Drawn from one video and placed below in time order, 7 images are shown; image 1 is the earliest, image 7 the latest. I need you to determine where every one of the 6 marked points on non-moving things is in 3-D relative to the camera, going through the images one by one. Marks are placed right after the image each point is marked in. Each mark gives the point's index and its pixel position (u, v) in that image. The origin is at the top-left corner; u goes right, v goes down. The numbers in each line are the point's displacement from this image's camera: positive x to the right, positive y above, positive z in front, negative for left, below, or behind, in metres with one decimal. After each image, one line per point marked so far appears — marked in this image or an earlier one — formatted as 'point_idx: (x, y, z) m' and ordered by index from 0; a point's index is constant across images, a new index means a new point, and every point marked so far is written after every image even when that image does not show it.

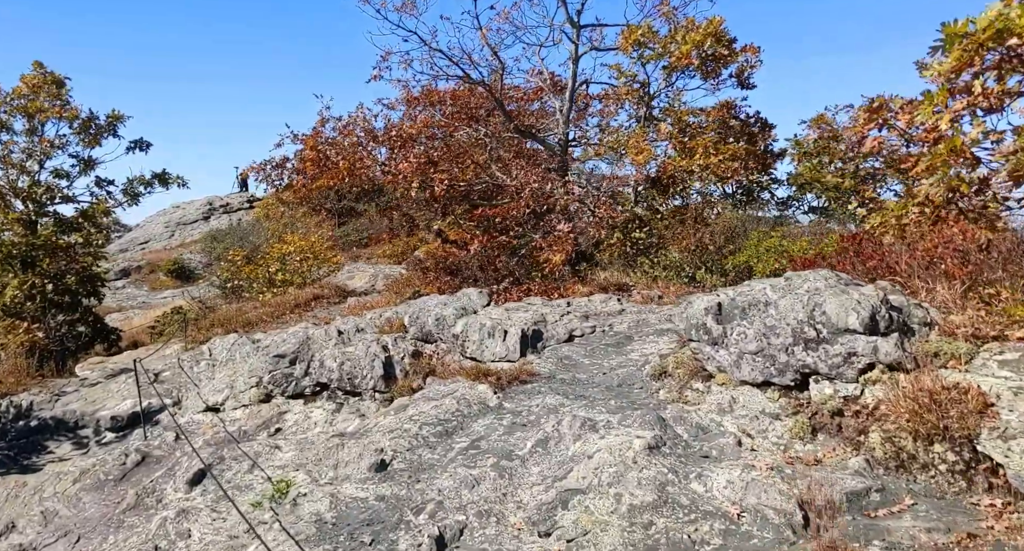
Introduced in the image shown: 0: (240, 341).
0: (-3.6, -0.9, +9.4) m
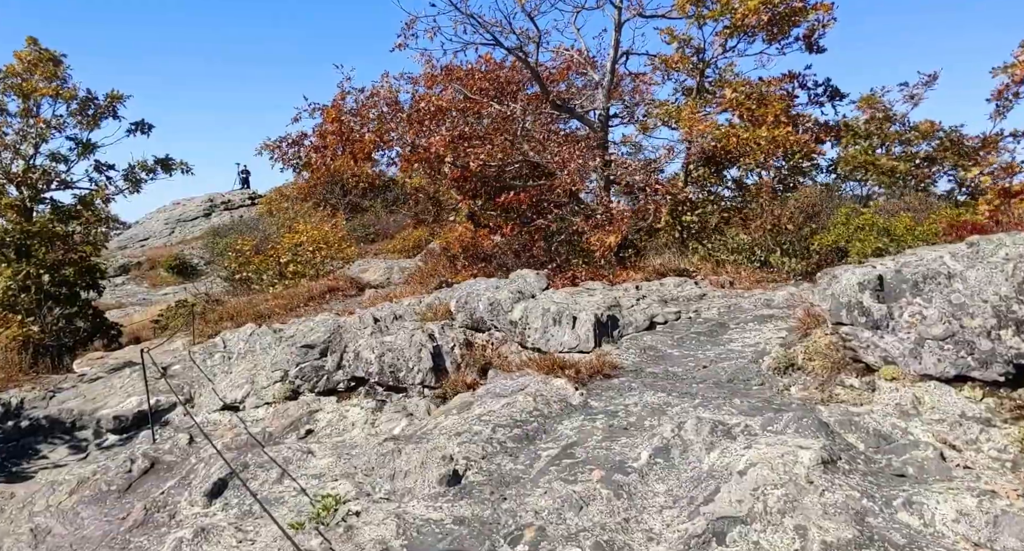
0: (-2.9, -0.7, +8.3) m
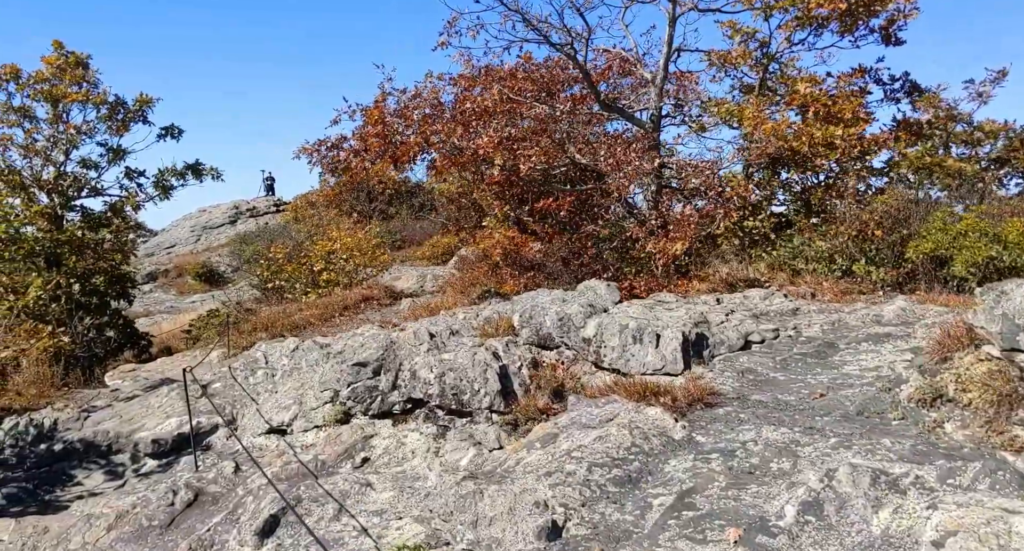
0: (-2.3, -0.8, +7.8) m
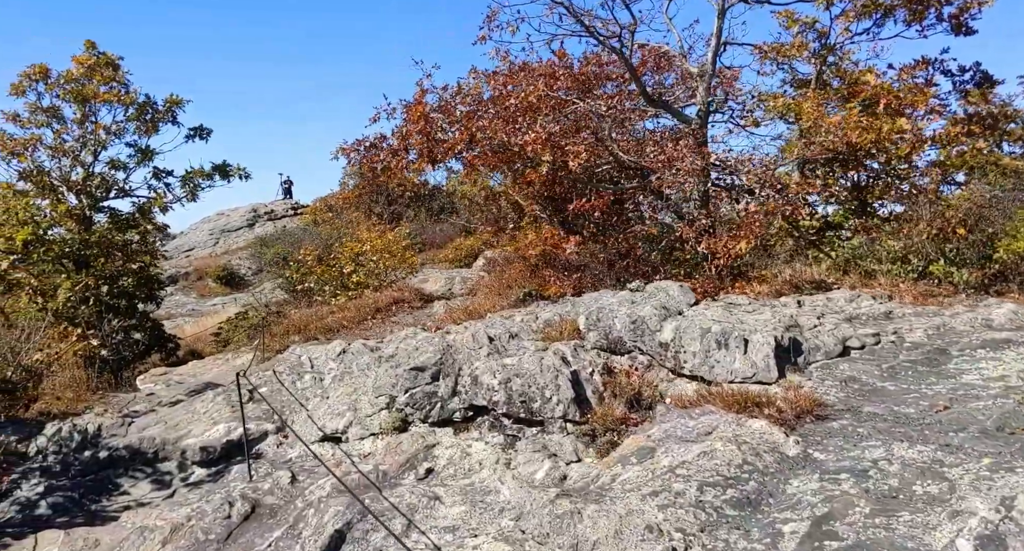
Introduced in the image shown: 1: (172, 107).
0: (-1.7, -0.8, +7.5) m
1: (-7.9, +3.9, +16.3) m
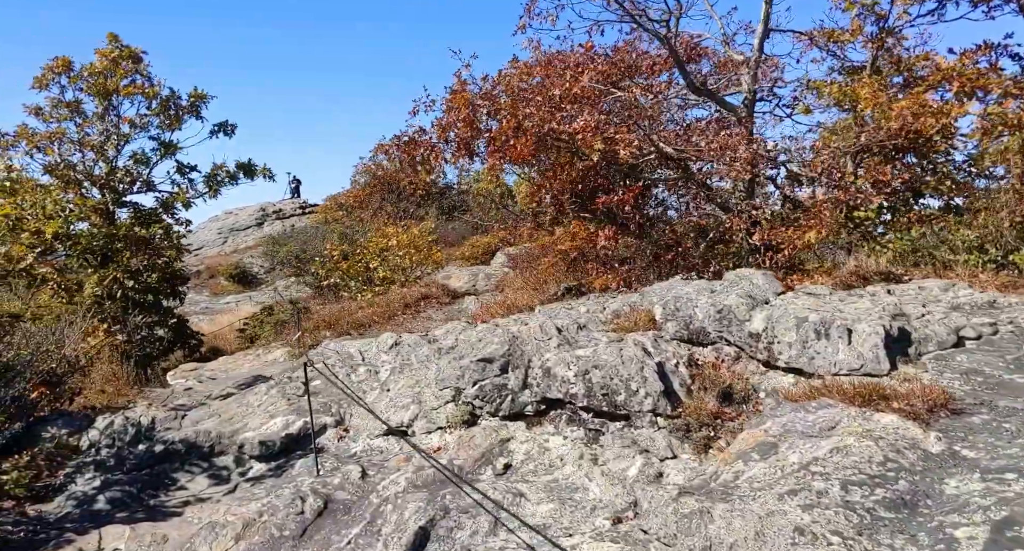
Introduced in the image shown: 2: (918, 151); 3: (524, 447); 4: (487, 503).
0: (-1.0, -0.7, +7.2) m
1: (-7.2, +4.0, +16.1) m
2: (+5.5, +1.7, +9.2) m
3: (+0.1, -1.3, +5.4) m
4: (-0.2, -1.5, +4.7) m
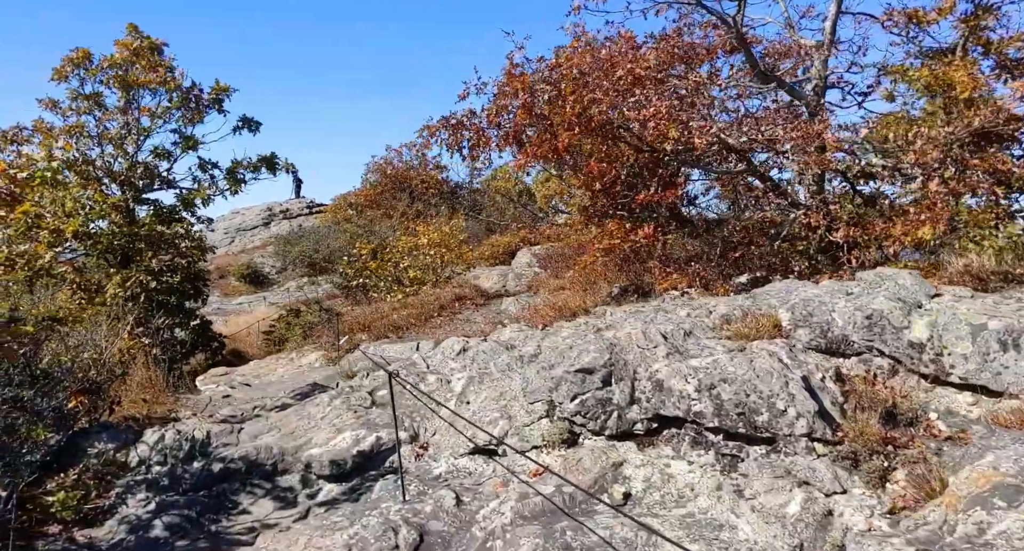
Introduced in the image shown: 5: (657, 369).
0: (-0.2, -0.7, +6.5) m
1: (-6.3, +4.0, +15.4) m
2: (+6.3, +1.7, +8.4) m
3: (+0.9, -1.3, +4.6) m
4: (+0.6, -1.5, +3.9) m
5: (+1.1, -0.7, +5.2) m
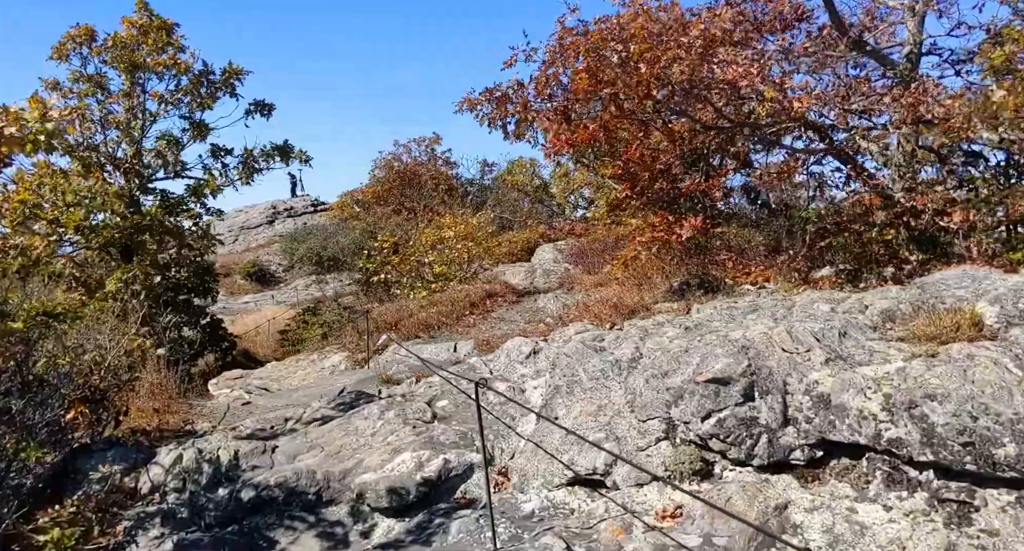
0: (+0.5, -0.6, +5.3) m
1: (-5.6, +4.1, +14.2) m
2: (+7.0, +1.7, +7.2) m
3: (+1.6, -1.2, +3.4) m
4: (+1.3, -1.4, +2.7) m
5: (+1.8, -0.6, +4.0) m
